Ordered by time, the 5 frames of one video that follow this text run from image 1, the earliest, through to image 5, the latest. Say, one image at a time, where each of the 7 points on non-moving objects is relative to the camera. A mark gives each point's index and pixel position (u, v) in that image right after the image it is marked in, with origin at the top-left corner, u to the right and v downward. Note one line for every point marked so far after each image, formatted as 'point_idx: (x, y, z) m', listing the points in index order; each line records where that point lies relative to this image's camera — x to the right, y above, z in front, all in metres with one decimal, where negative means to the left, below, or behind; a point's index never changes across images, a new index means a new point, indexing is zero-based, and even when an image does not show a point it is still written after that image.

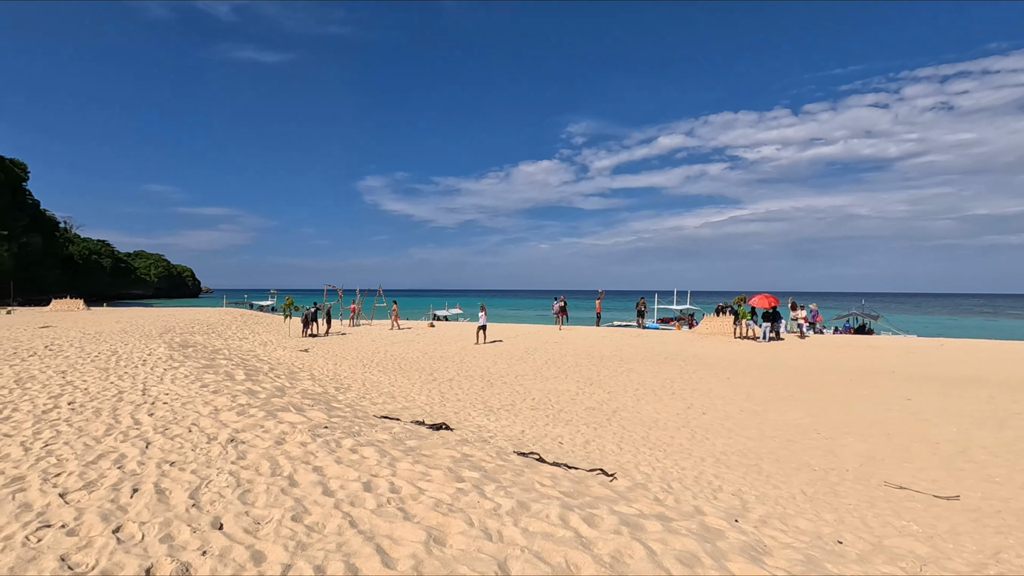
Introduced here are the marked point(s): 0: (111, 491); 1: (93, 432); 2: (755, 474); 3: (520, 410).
0: (-2.8, -1.4, +3.3) m
1: (-4.1, -1.4, +4.7) m
2: (+3.6, -2.8, +7.1) m
3: (+0.2, -2.6, +10.3) m
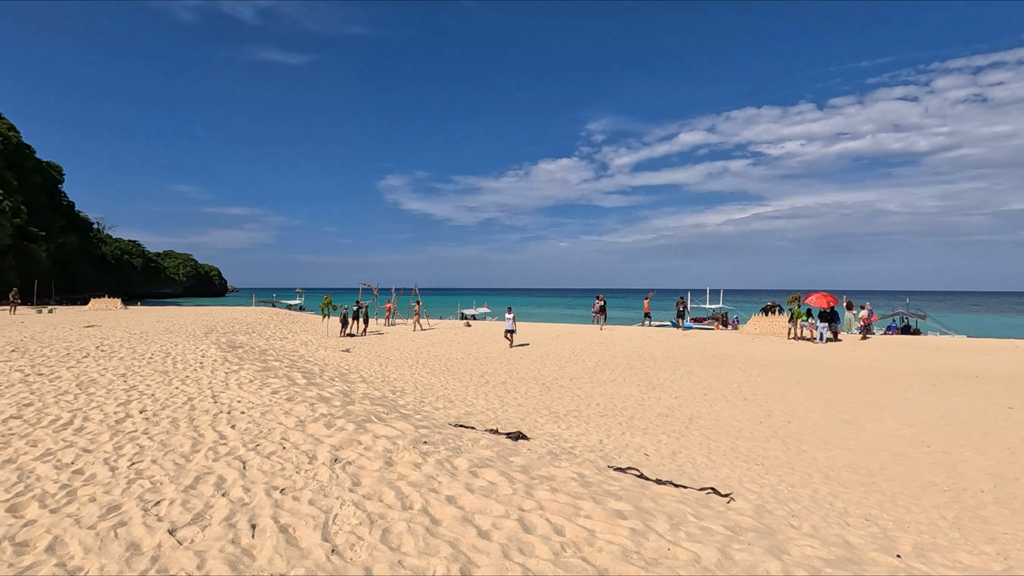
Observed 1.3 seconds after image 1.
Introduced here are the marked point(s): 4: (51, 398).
0: (-1.7, -1.4, +2.8) m
1: (-2.9, -1.4, +4.2) m
2: (+4.9, -2.7, +6.4) m
3: (+1.5, -2.6, +9.7) m
4: (-5.9, -1.4, +6.2) m
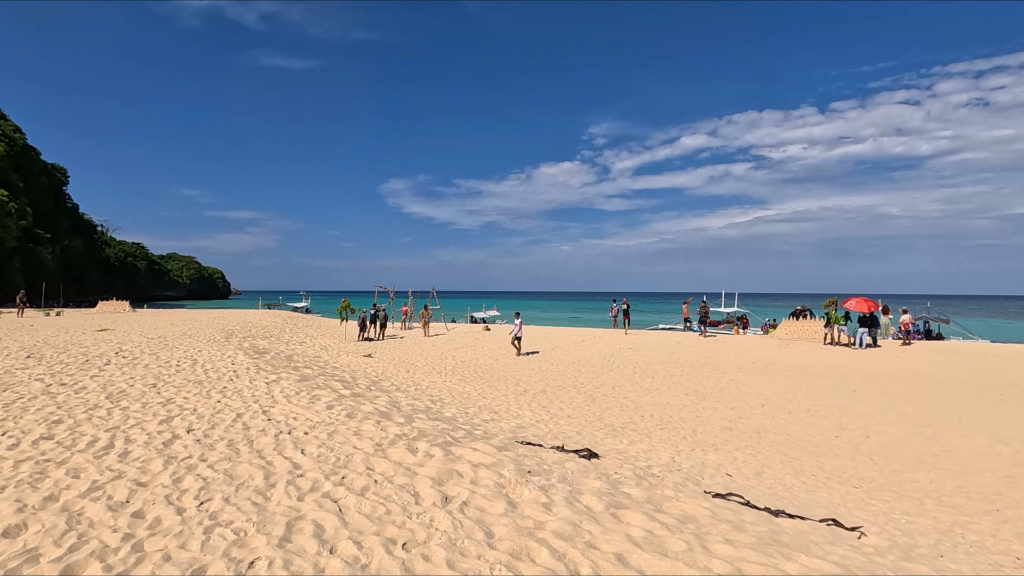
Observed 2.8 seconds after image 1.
0: (-0.7, -1.4, +2.1) m
1: (-1.9, -1.4, +3.5) m
2: (+5.8, -2.8, +5.7) m
3: (+2.5, -2.7, +9.0) m
4: (-4.9, -1.4, +5.5) m
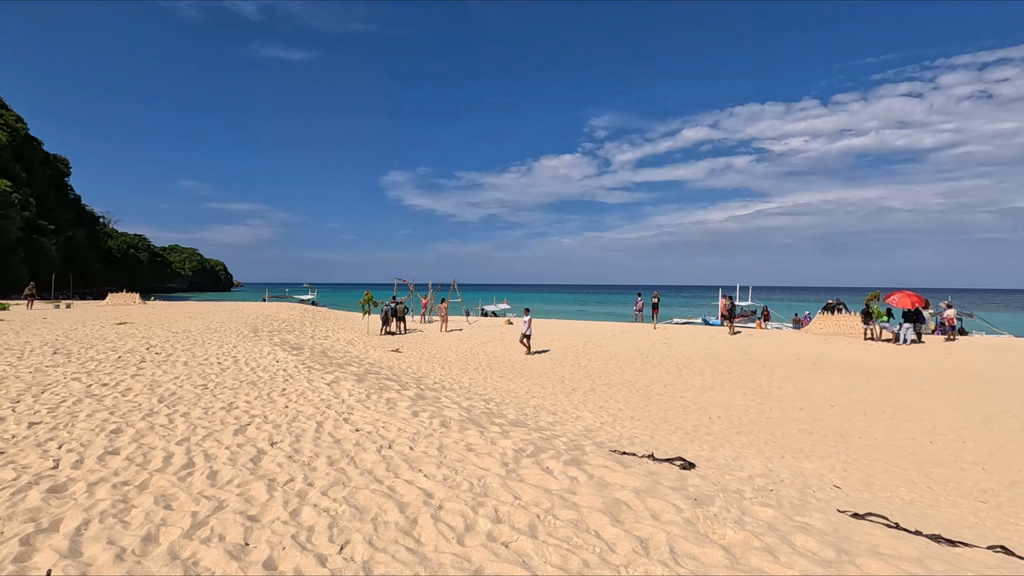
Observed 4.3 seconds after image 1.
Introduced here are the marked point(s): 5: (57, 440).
0: (+0.5, -1.4, +1.5) m
1: (-0.8, -1.4, +2.9) m
2: (+7.0, -2.7, +5.0) m
3: (+3.7, -2.5, +8.4) m
4: (-3.8, -1.4, +4.9) m
5: (-4.1, -1.4, +4.4) m
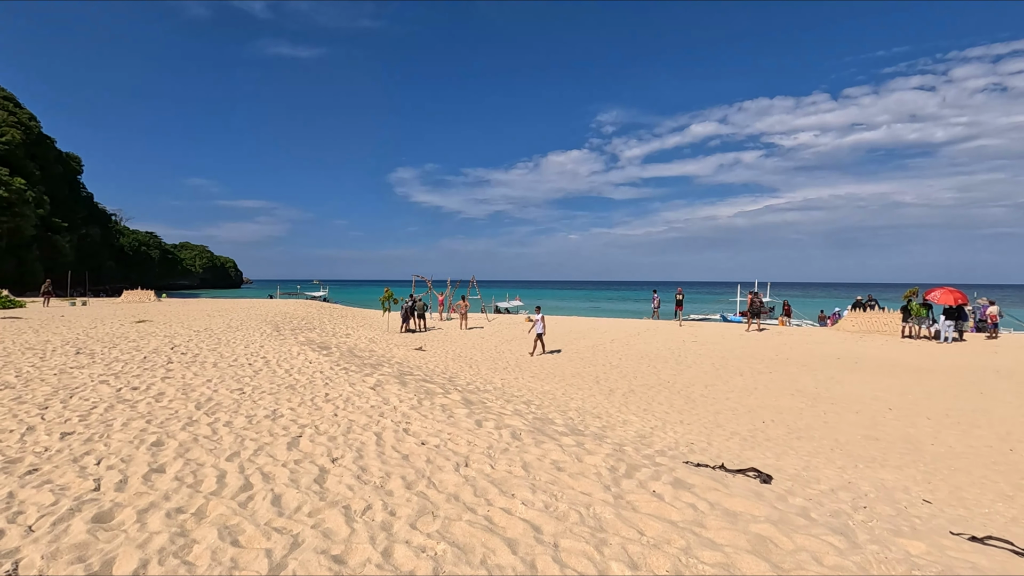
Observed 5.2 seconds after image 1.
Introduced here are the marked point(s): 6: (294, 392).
0: (+1.1, -1.4, +1.0) m
1: (-0.1, -1.4, +2.4) m
2: (+7.7, -2.7, +4.5) m
3: (+4.5, -2.5, +7.9) m
4: (-3.1, -1.3, +4.5) m
5: (-3.4, -1.4, +4.0) m
6: (-2.7, -1.3, +6.0) m
